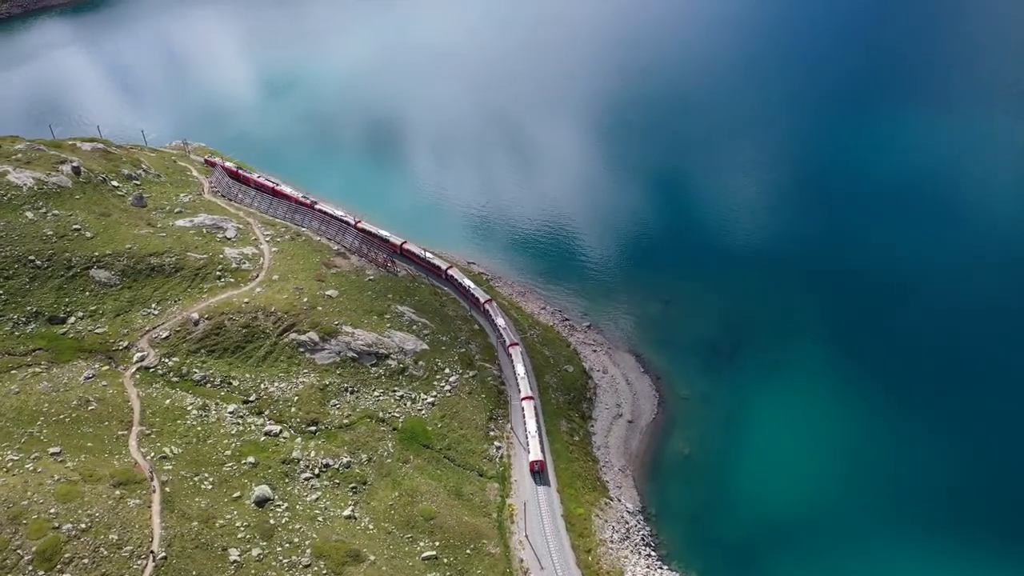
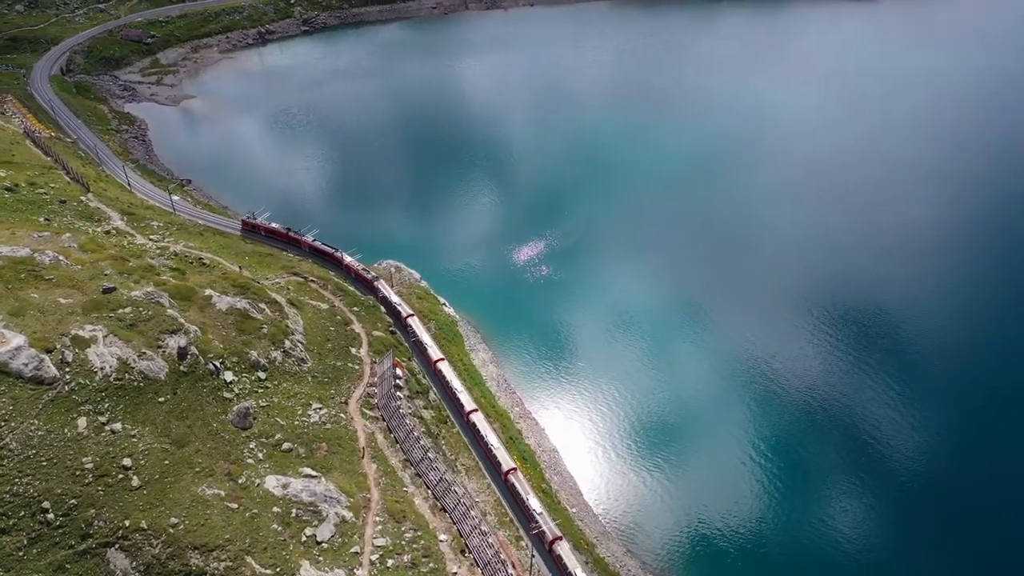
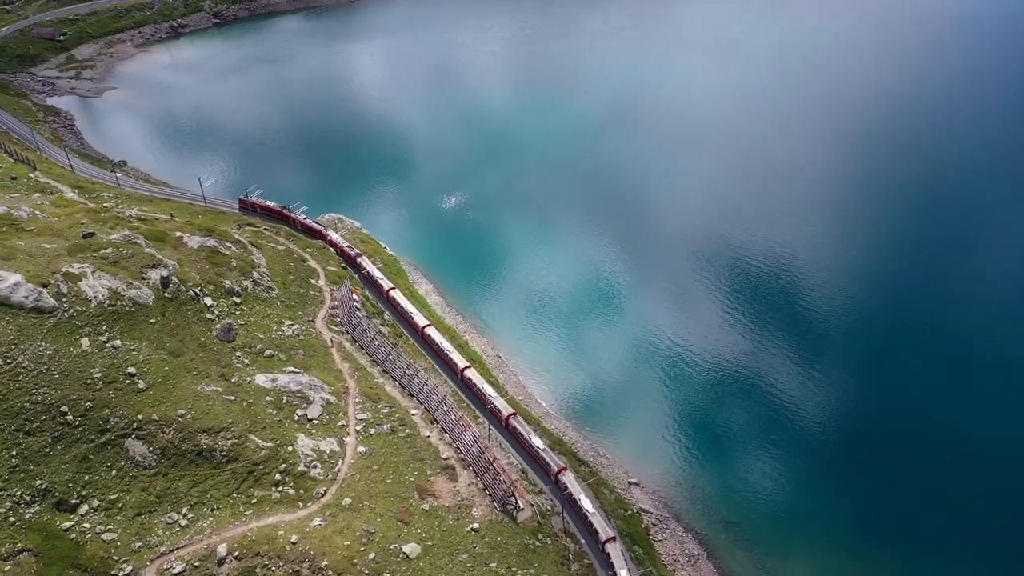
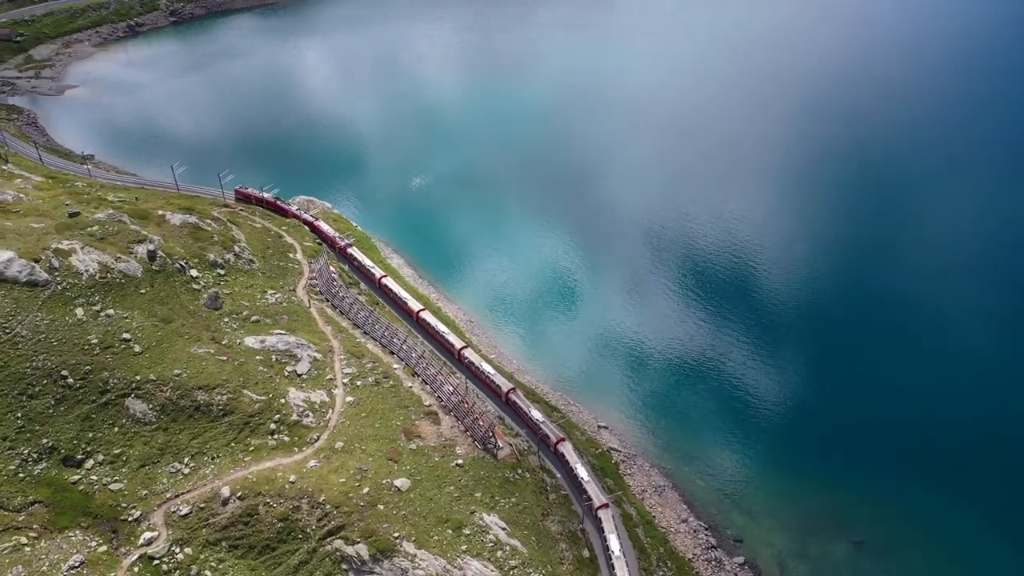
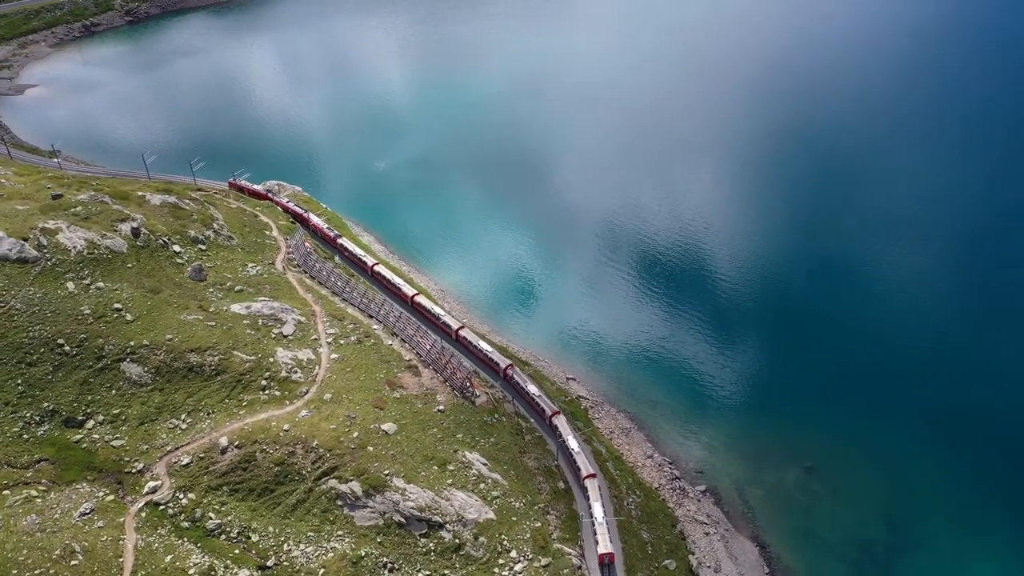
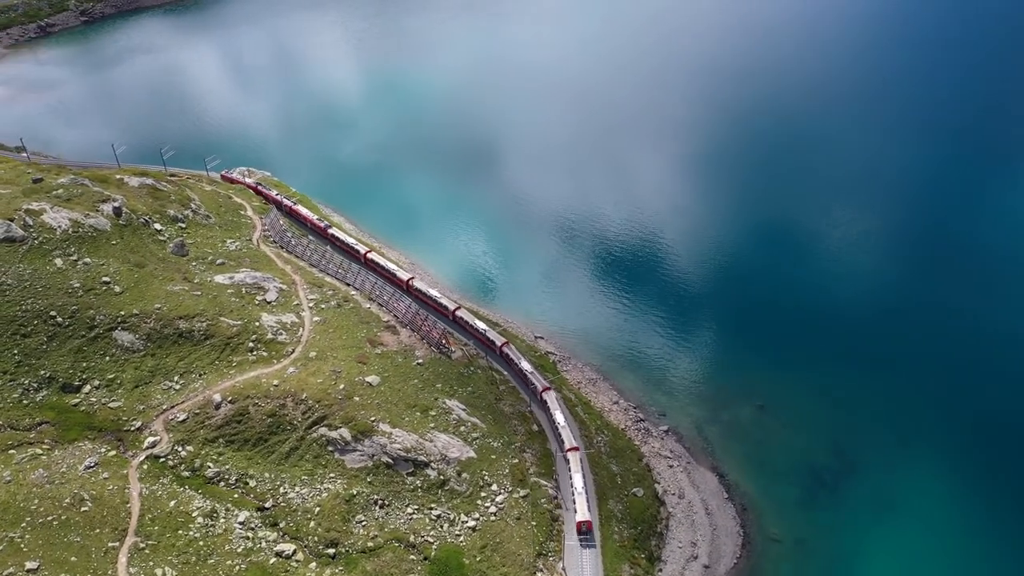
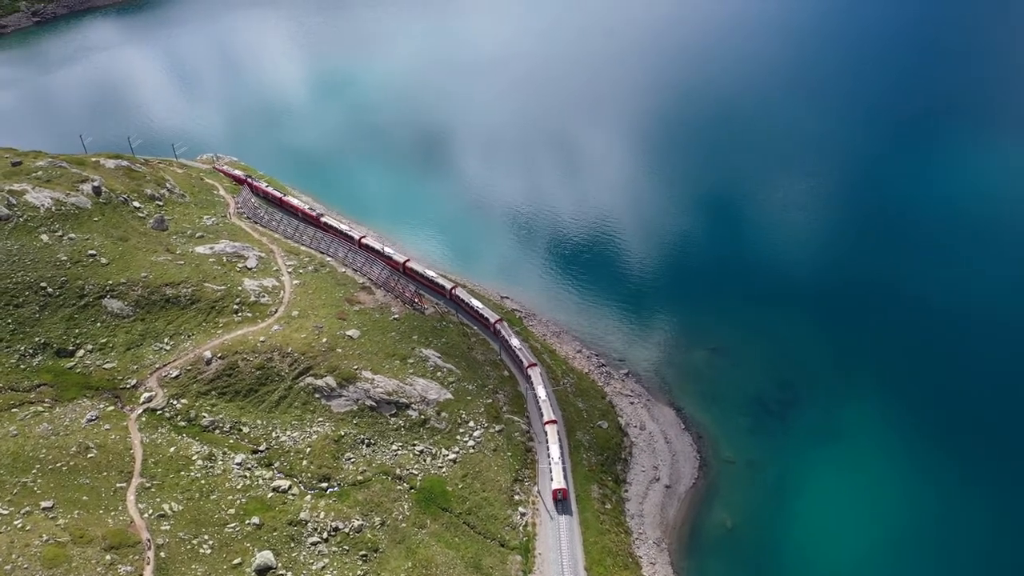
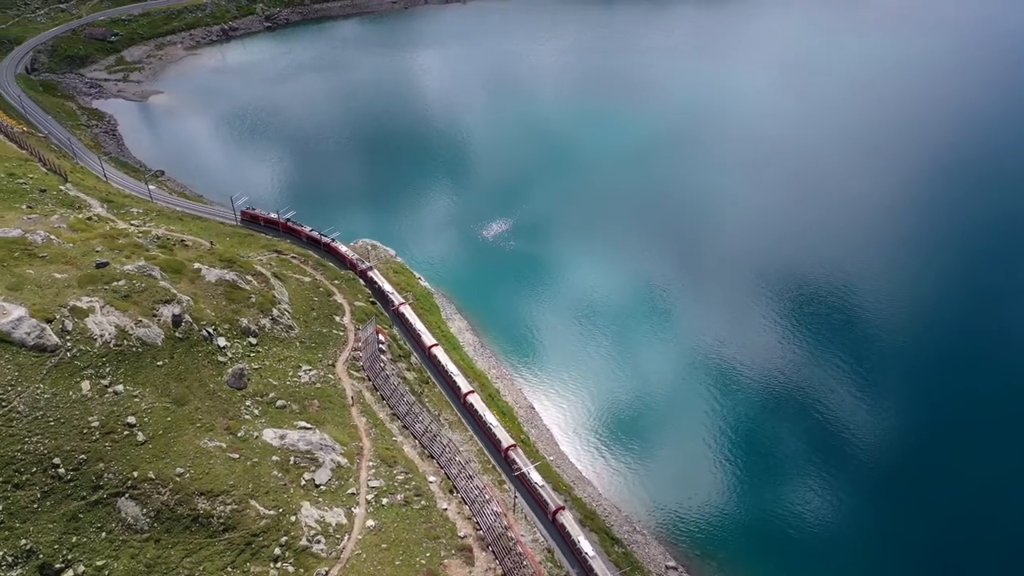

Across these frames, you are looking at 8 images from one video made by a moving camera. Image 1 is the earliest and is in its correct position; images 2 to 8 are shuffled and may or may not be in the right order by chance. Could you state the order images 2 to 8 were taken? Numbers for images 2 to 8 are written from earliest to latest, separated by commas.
7, 6, 5, 4, 3, 8, 2
